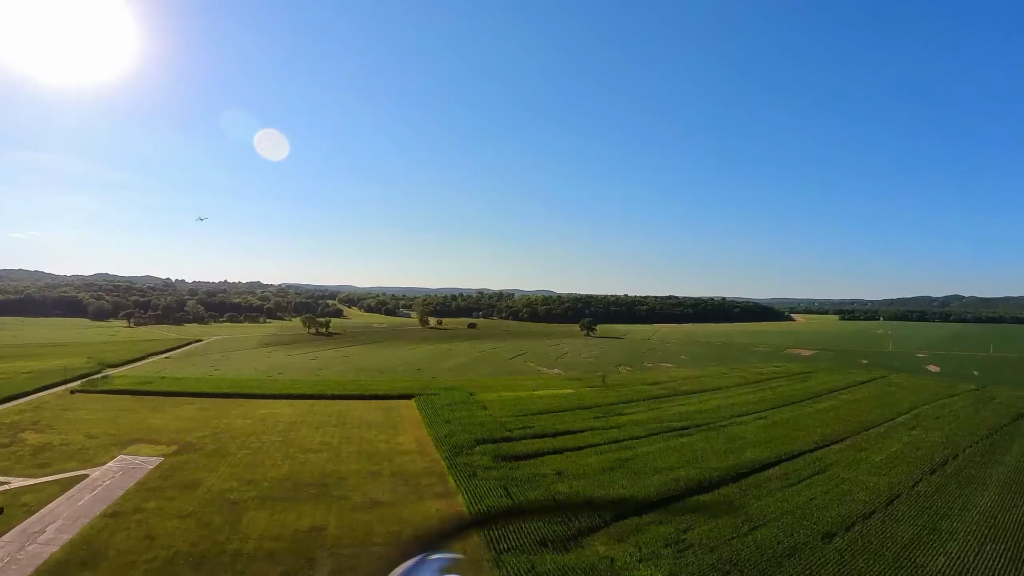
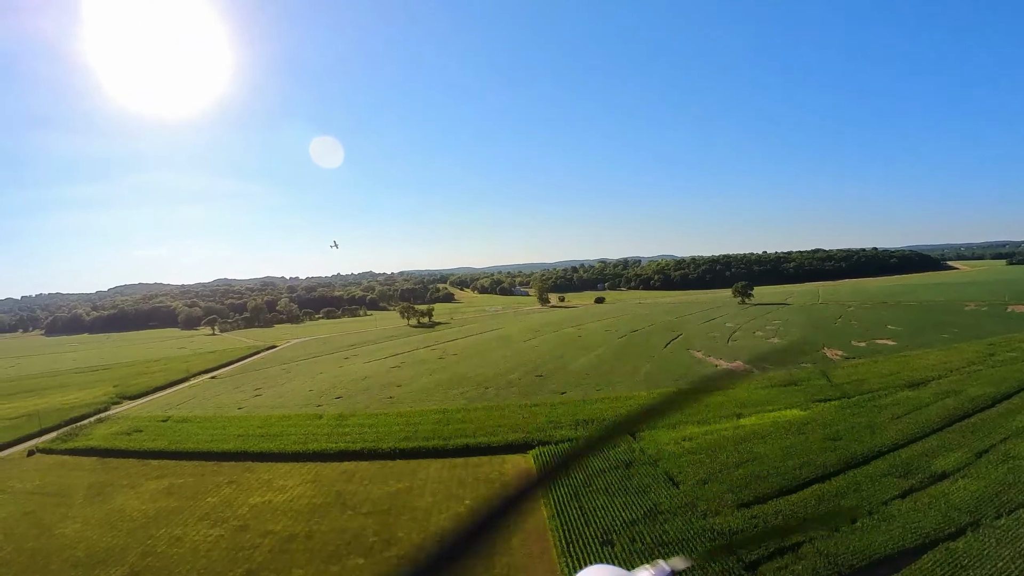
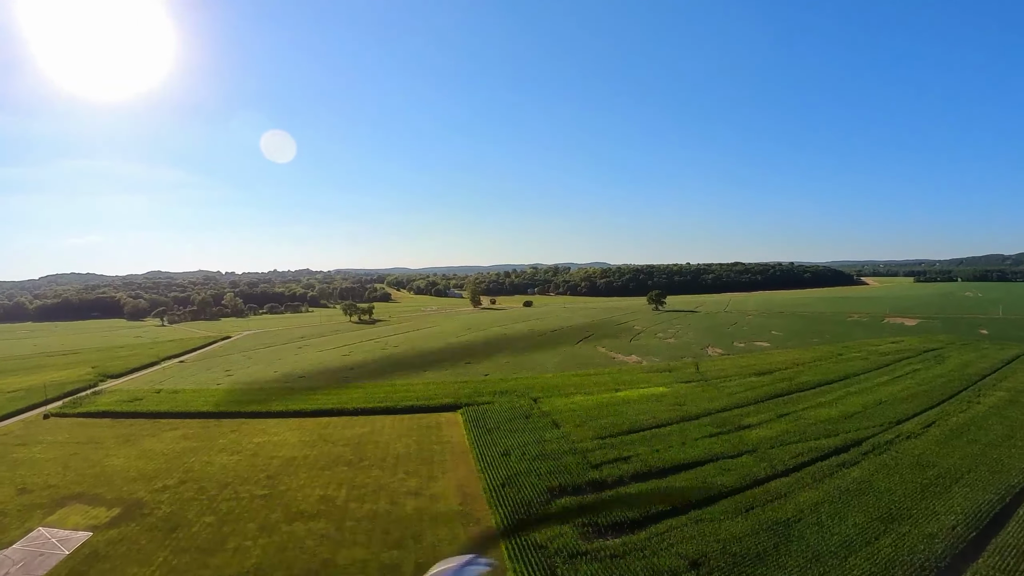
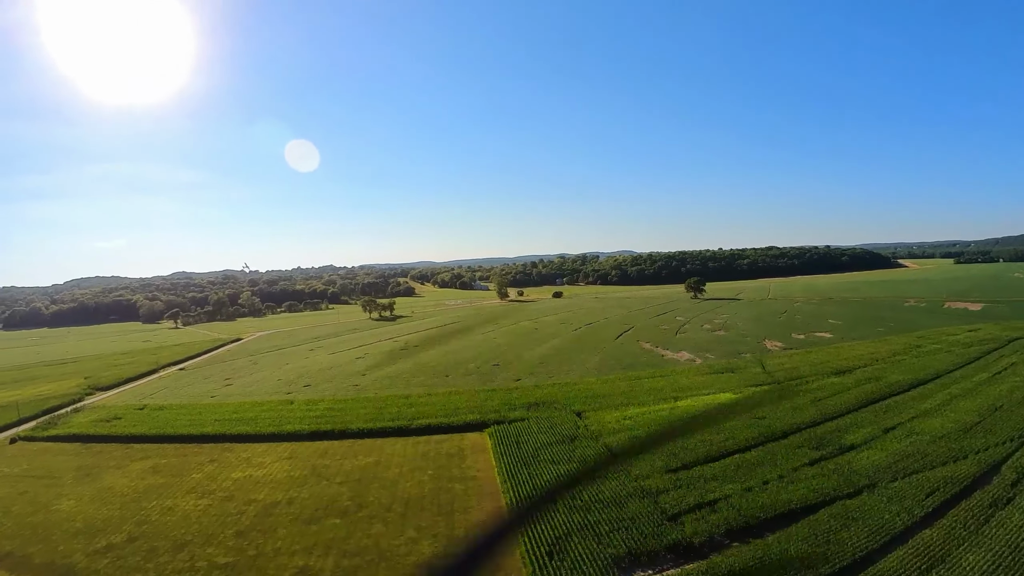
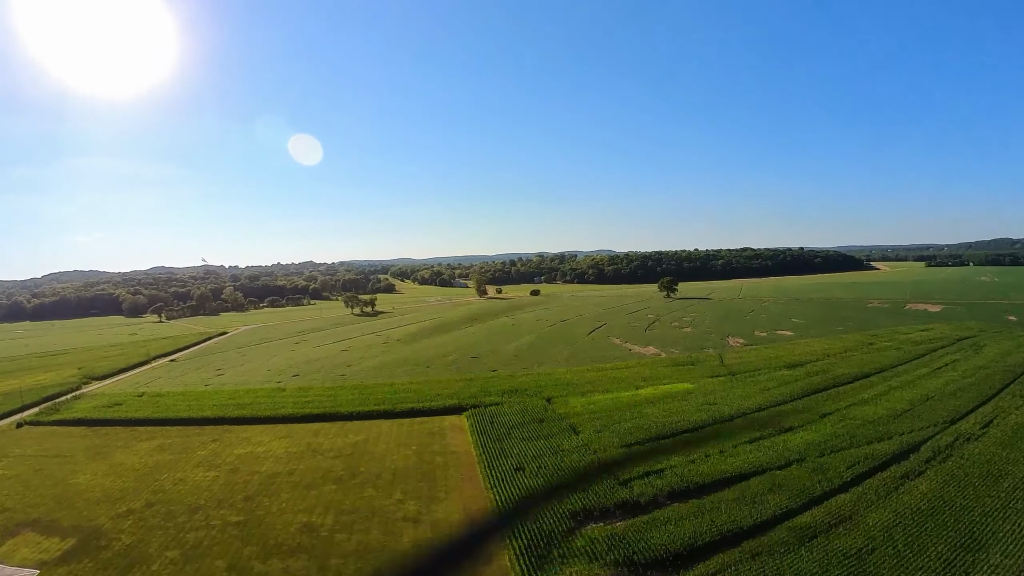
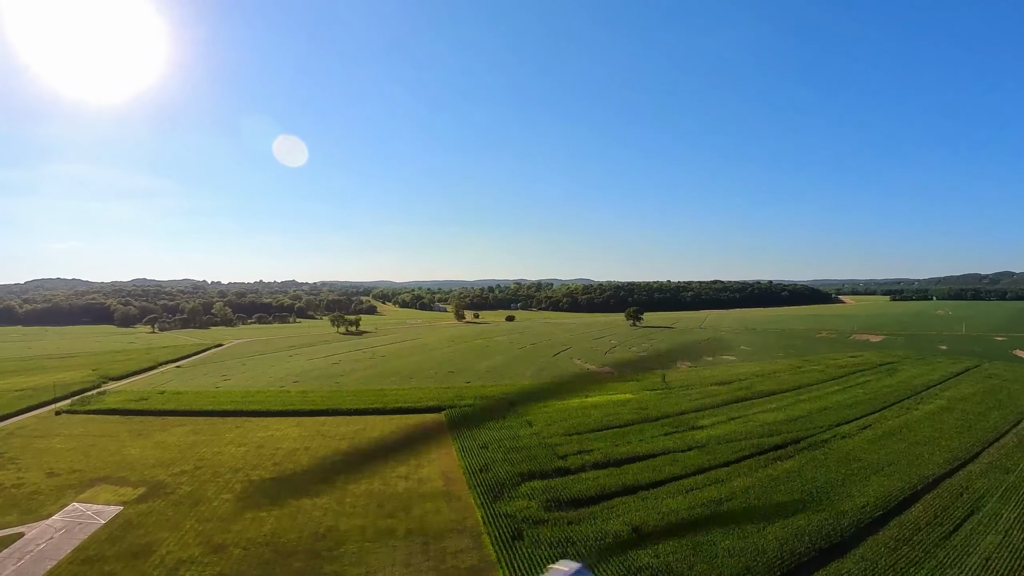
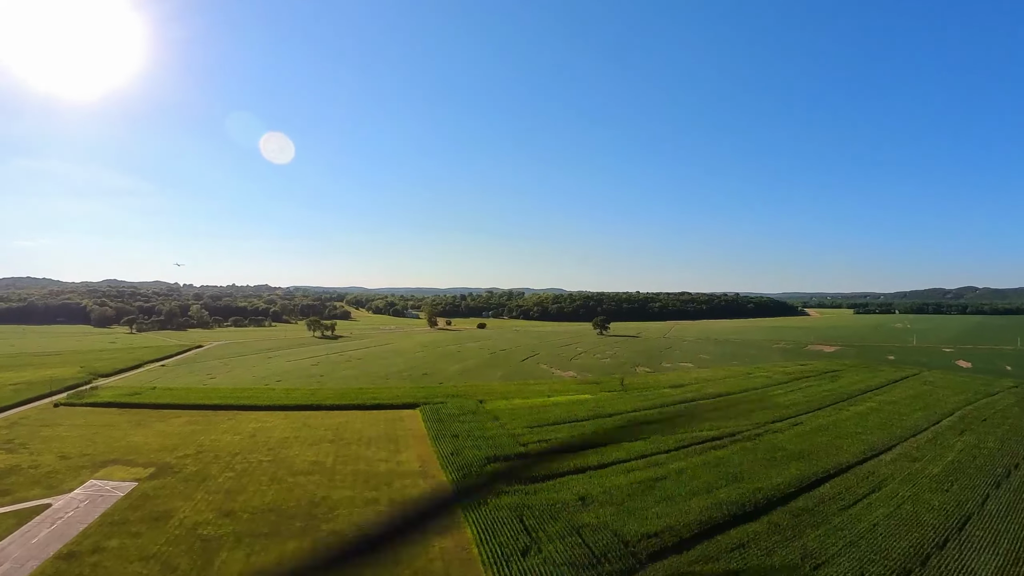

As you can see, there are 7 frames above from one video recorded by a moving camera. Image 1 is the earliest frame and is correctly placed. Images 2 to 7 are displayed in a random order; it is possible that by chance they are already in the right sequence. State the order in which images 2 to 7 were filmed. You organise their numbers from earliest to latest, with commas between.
7, 6, 3, 5, 4, 2
